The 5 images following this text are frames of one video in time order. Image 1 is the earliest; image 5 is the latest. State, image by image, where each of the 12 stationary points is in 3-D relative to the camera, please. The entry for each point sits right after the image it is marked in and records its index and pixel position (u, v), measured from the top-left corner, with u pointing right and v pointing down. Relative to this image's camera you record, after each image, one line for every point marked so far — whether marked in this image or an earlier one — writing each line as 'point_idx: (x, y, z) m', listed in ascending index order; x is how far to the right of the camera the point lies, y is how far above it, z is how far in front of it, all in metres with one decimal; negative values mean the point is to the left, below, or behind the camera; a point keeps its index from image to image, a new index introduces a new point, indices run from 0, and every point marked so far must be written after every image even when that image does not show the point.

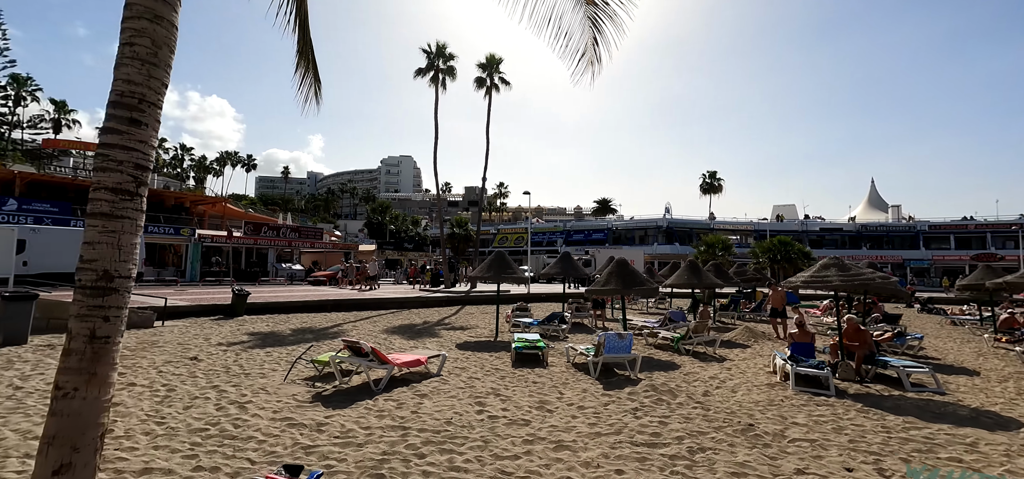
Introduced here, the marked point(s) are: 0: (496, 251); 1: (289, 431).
0: (-0.4, -0.4, +12.8) m
1: (-2.9, -2.5, +5.5) m
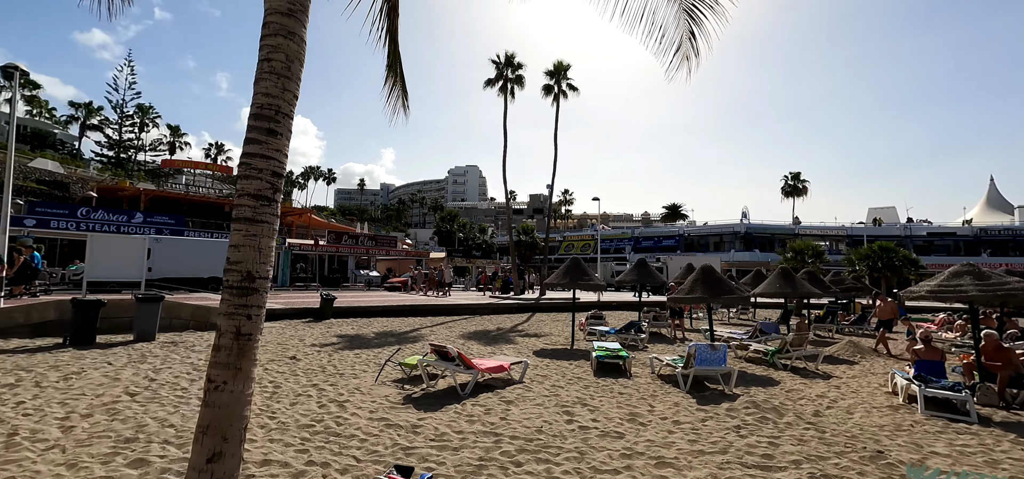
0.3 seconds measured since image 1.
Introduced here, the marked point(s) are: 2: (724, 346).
0: (+1.8, -0.5, +12.5) m
1: (-1.6, -2.5, +5.6) m
2: (+4.3, -2.2, +8.6) m
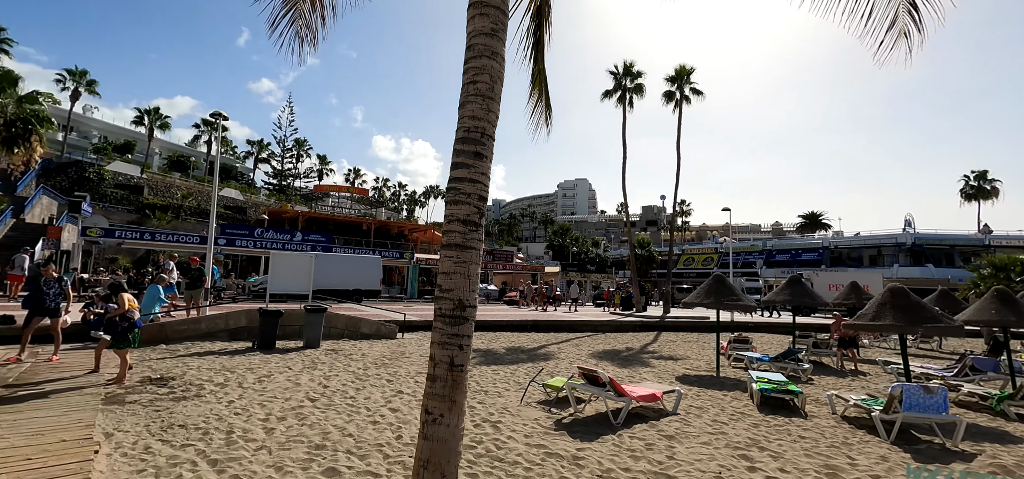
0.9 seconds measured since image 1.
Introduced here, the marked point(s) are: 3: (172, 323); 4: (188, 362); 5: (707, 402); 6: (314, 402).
0: (+5.4, -0.9, +11.2) m
1: (+0.5, -2.7, +5.2) m
2: (+6.9, -2.4, +6.8) m
3: (-7.5, -1.9, +9.4) m
4: (-5.9, -2.2, +7.7) m
5: (+3.7, -3.1, +7.9) m
6: (-2.9, -2.4, +6.3) m
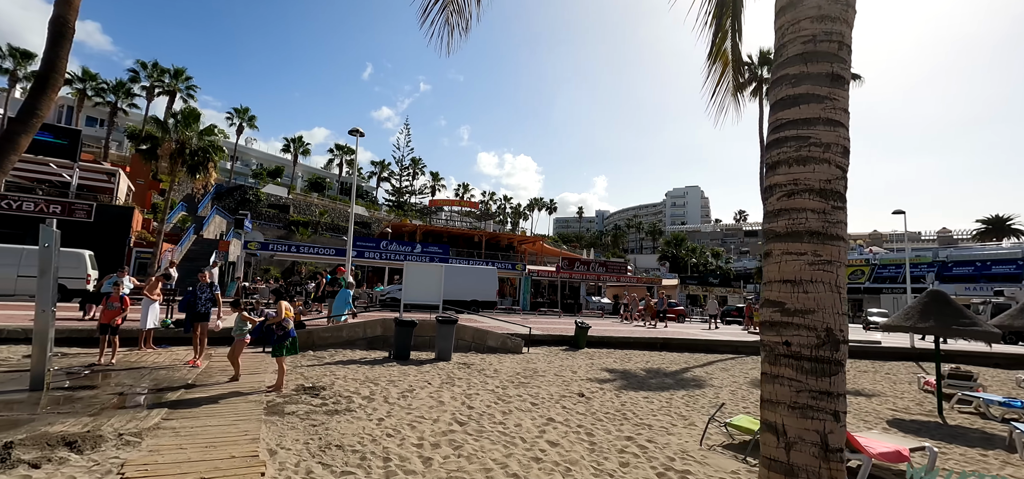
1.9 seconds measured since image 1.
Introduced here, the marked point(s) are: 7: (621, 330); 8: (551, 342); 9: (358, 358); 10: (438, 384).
0: (+8.6, -1.0, +8.6) m
1: (+2.4, -2.7, +3.8) m
2: (+9.1, -2.3, +3.9) m
3: (-4.4, -2.1, +9.7) m
4: (-3.2, -2.4, +7.7) m
5: (+6.2, -3.1, +5.7) m
6: (-0.6, -2.5, +5.6) m
7: (+4.1, -3.5, +16.7) m
8: (+1.2, -3.3, +13.5) m
9: (-3.3, -2.5, +9.0) m
10: (-1.3, -2.5, +7.4) m
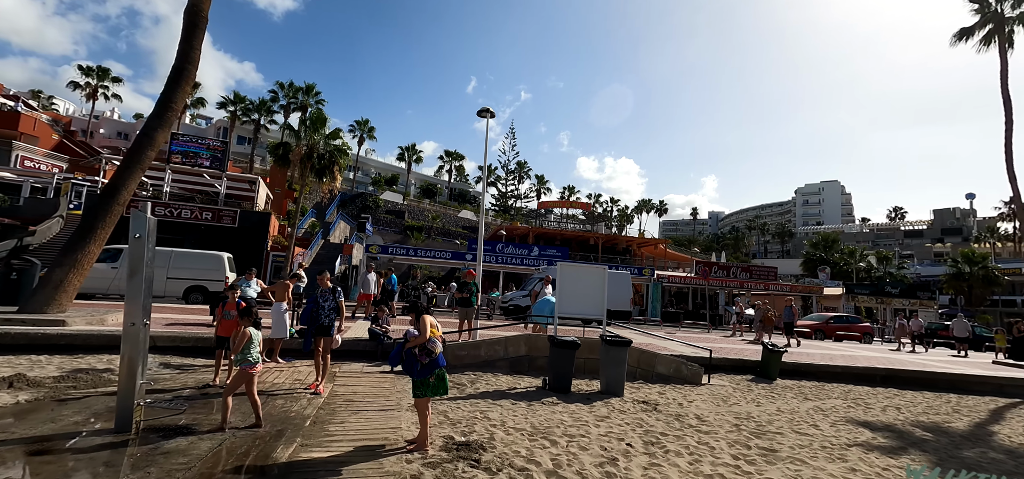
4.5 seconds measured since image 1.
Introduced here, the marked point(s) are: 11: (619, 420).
0: (+11.4, -0.7, +3.8) m
1: (+4.3, -2.4, +0.4) m
2: (+10.8, -1.9, -1.0) m
3: (-1.1, -2.0, +7.7) m
4: (-0.3, -2.2, +5.5) m
5: (+8.4, -2.7, +1.5) m
6: (+1.7, -2.2, +2.9) m
7: (+8.8, -3.4, +12.7) m
8: (+5.3, -3.1, +10.1) m
9: (-0.1, -2.4, +6.8) m
10: (+1.5, -2.4, +4.8) m
11: (+1.5, -2.4, +5.7) m
